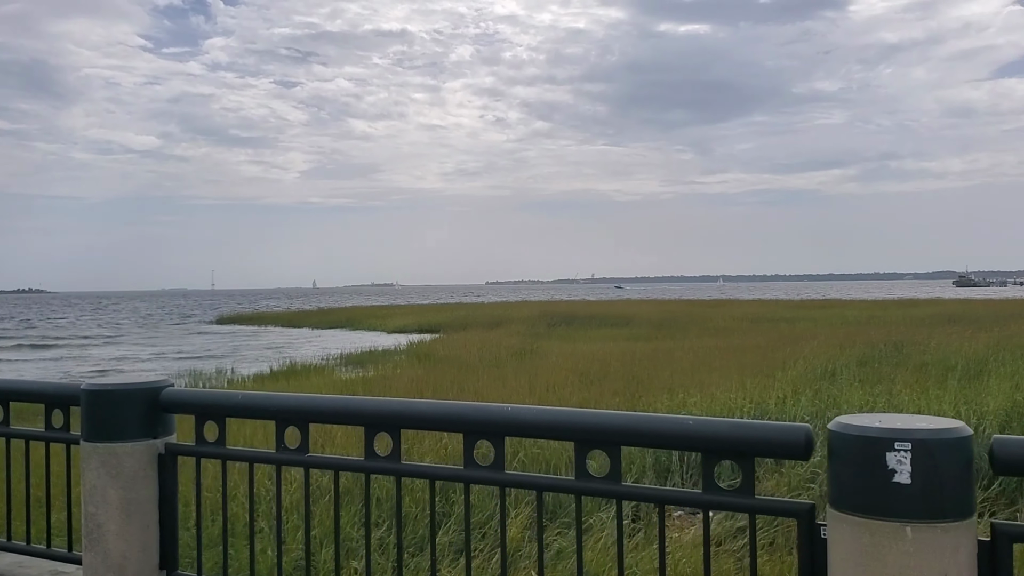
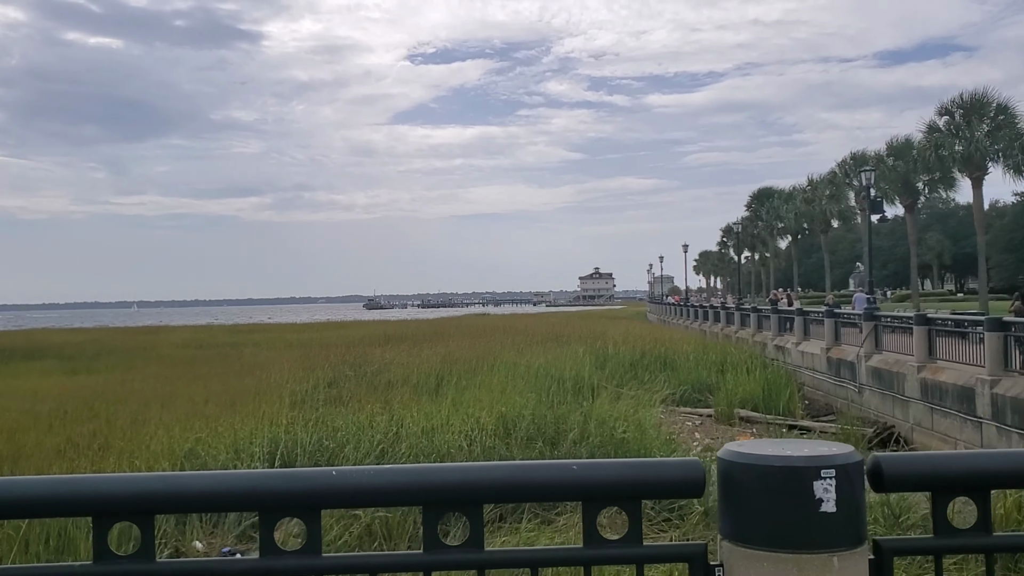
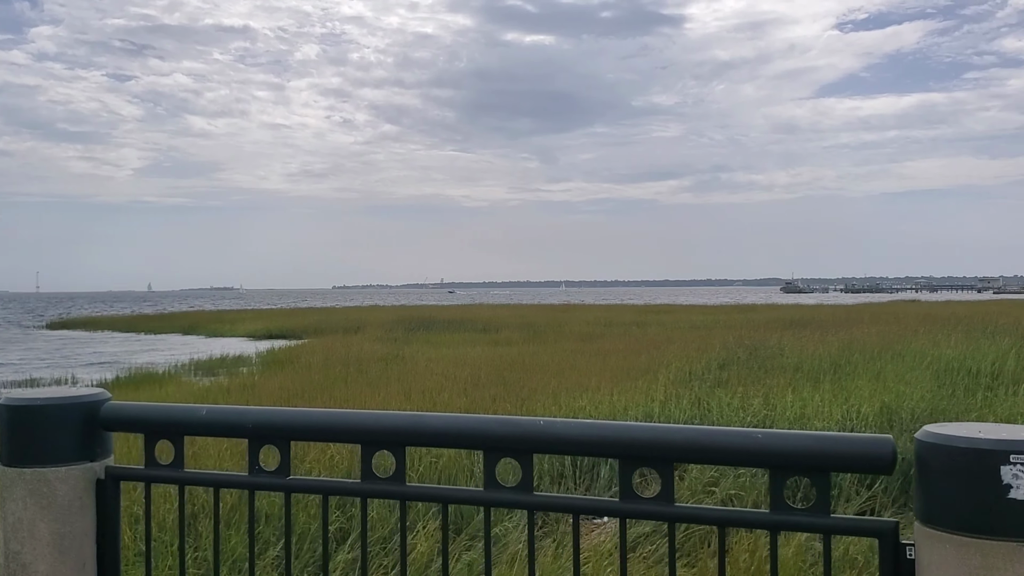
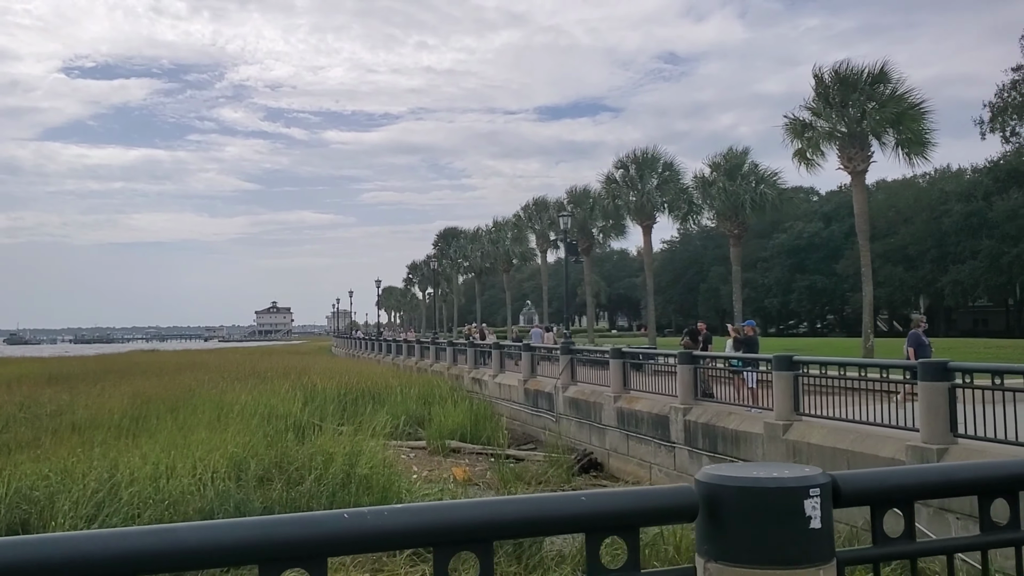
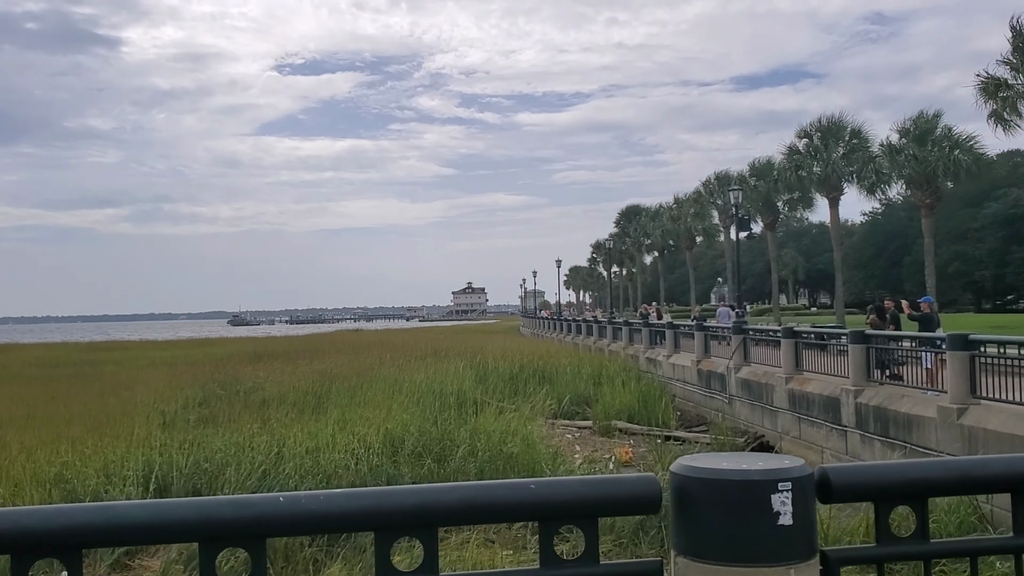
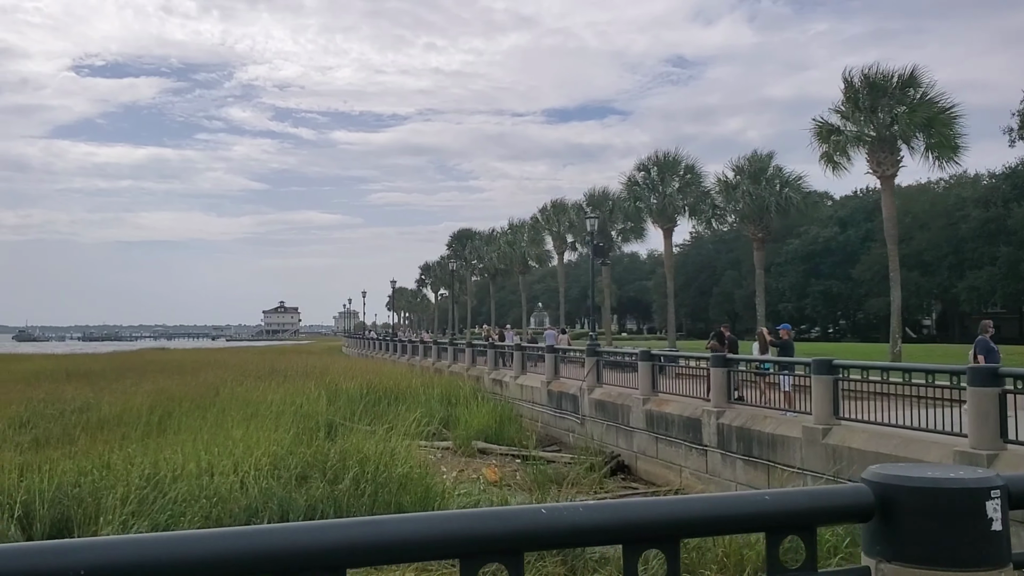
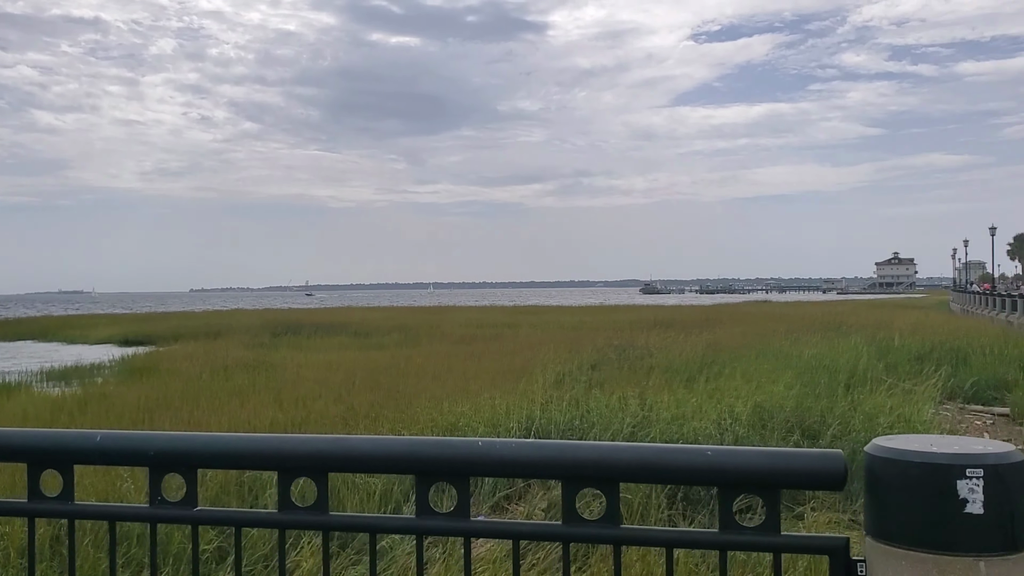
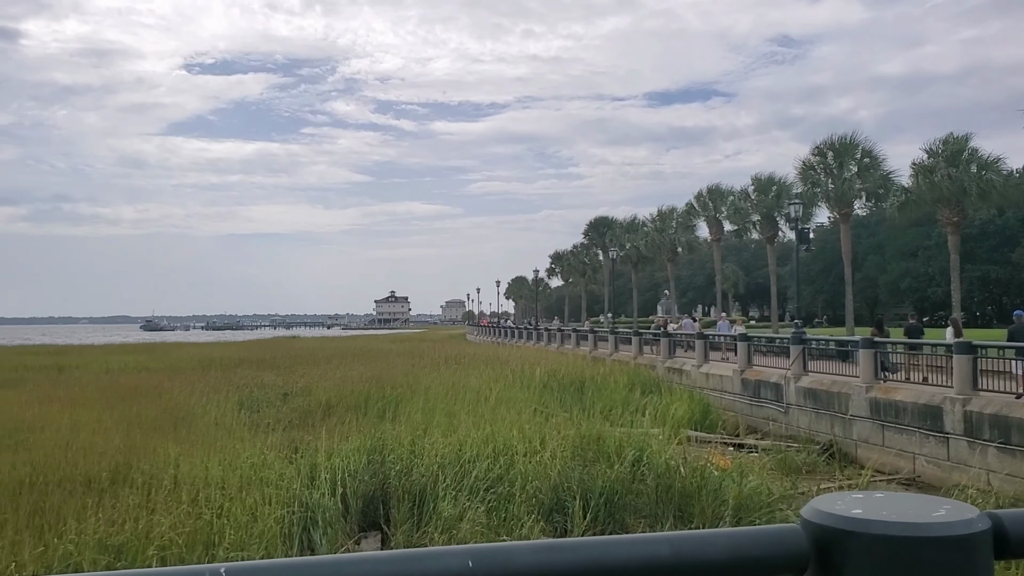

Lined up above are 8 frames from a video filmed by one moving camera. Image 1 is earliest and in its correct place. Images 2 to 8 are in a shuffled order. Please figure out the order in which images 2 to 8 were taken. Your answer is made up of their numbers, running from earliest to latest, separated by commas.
3, 7, 2, 5, 4, 6, 8
